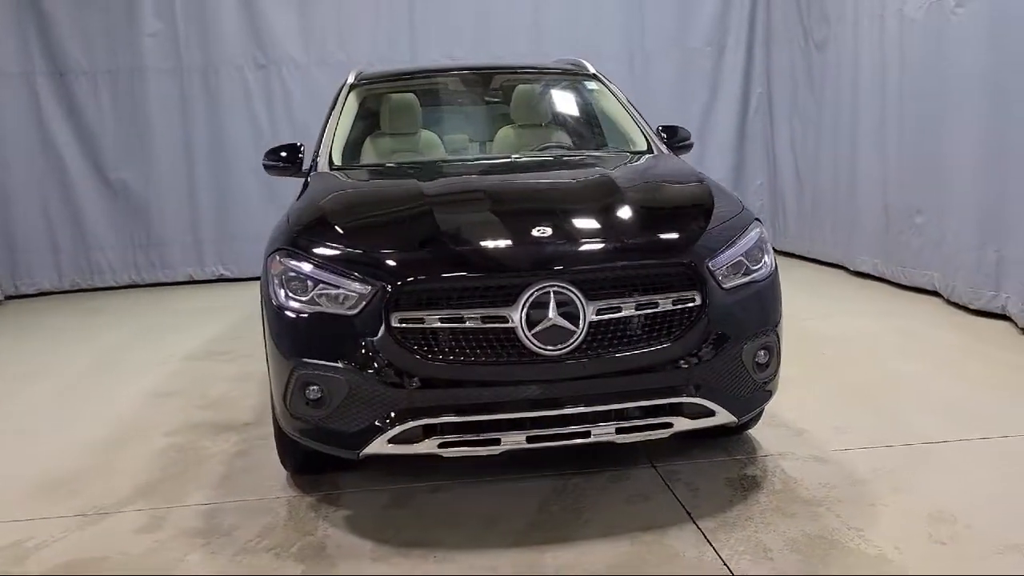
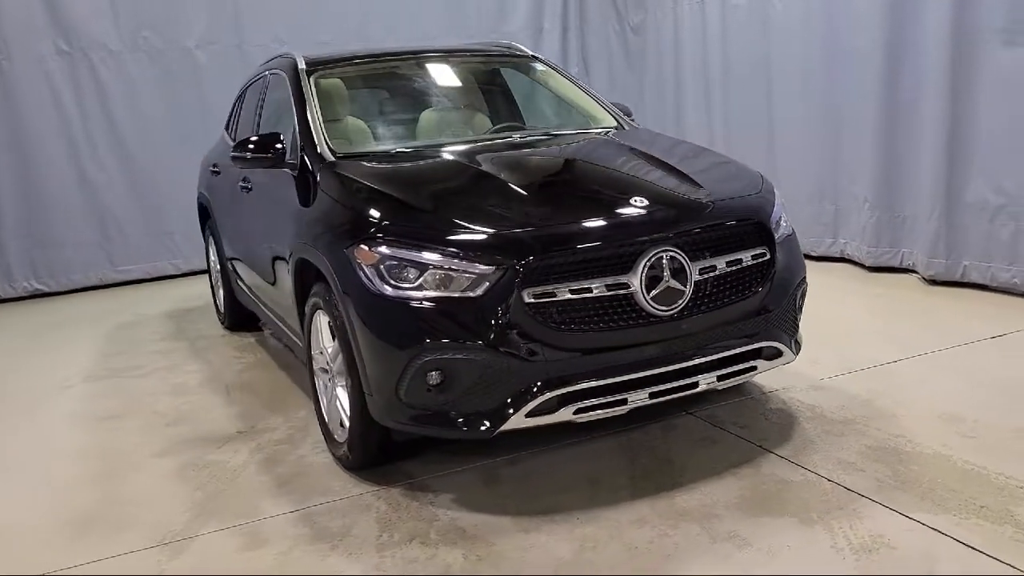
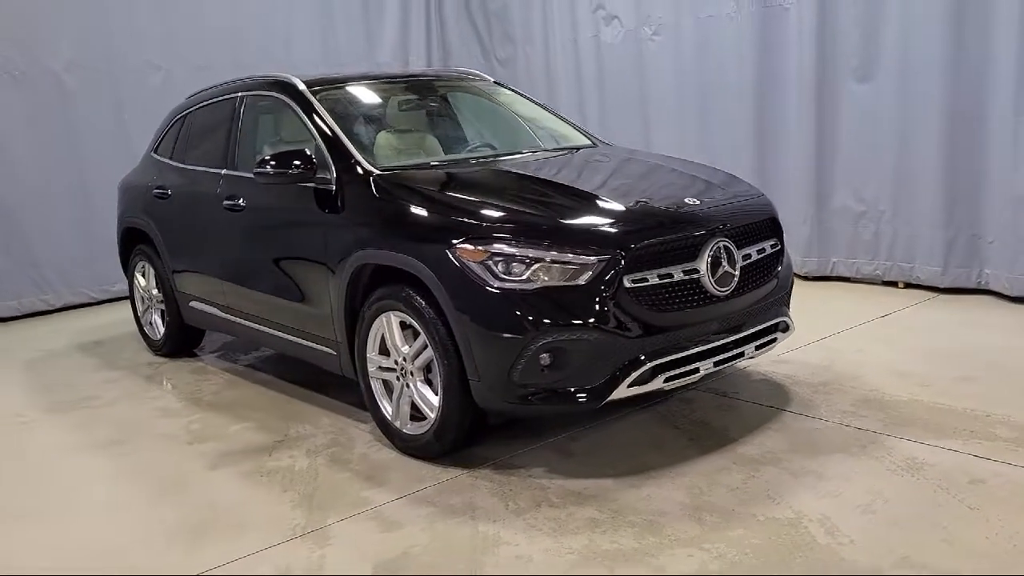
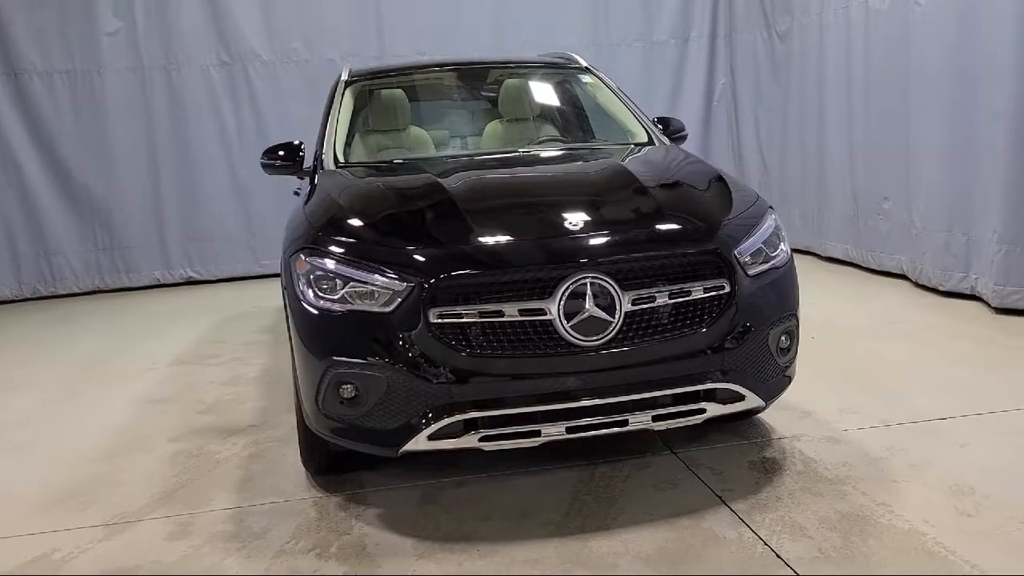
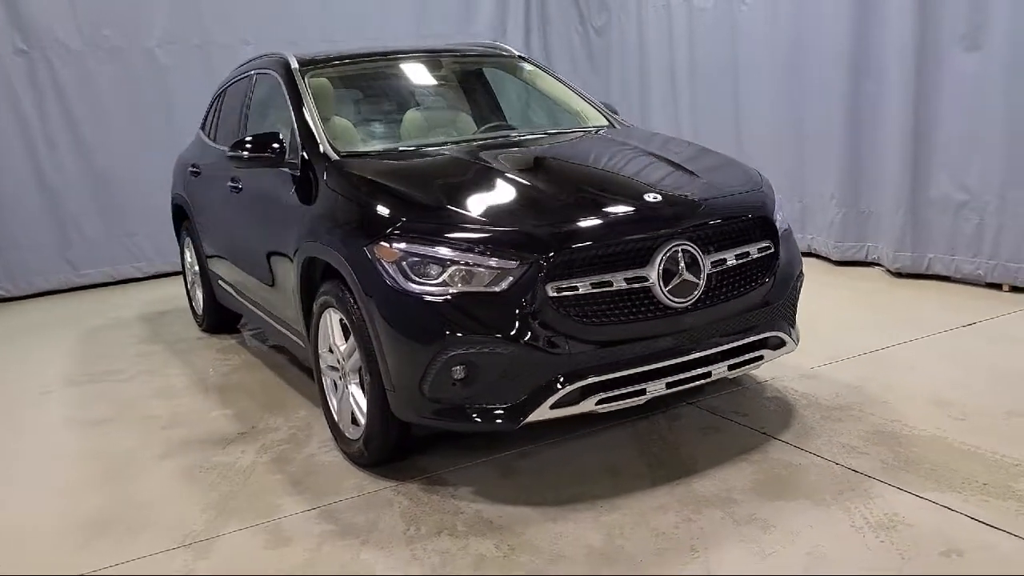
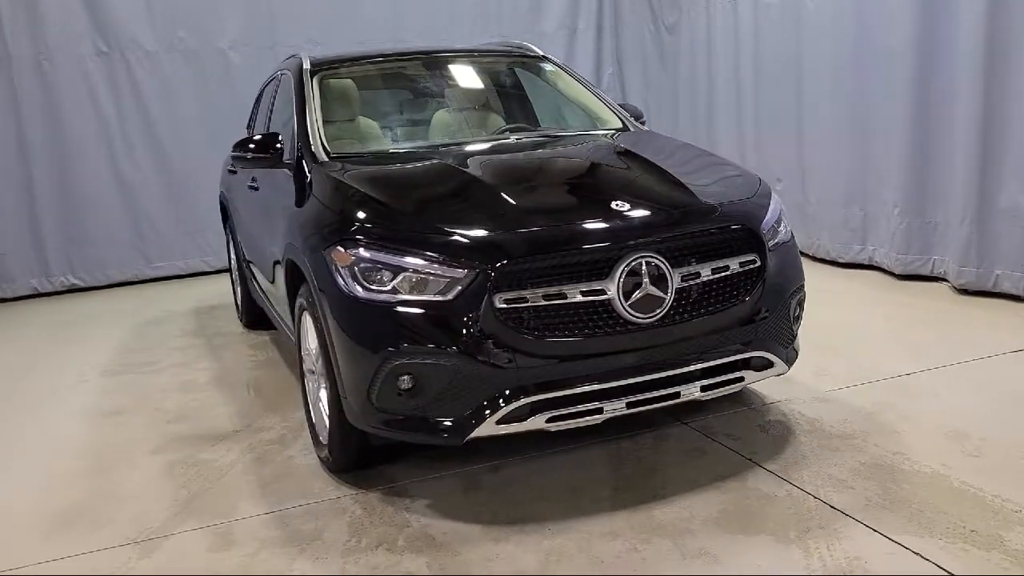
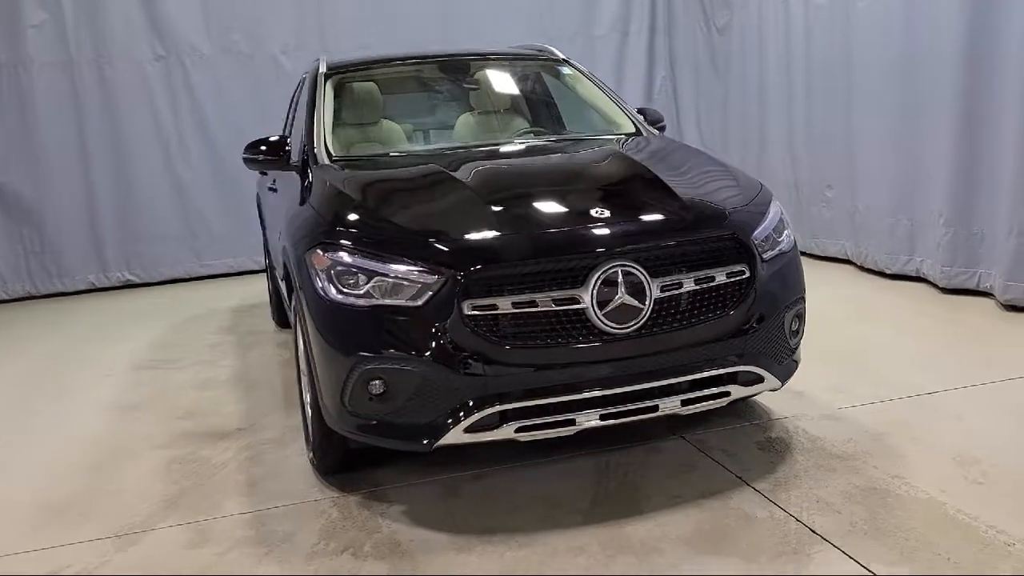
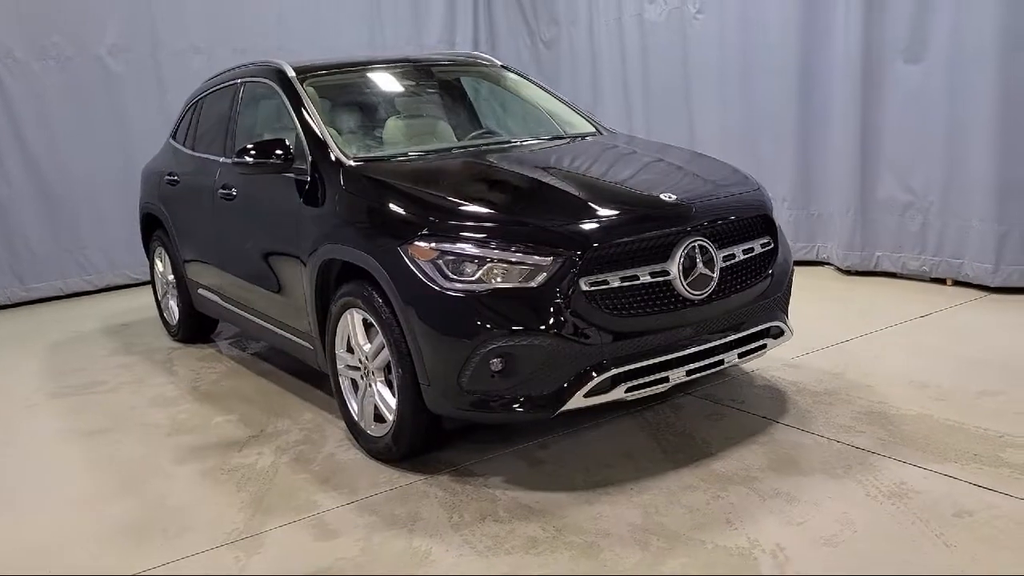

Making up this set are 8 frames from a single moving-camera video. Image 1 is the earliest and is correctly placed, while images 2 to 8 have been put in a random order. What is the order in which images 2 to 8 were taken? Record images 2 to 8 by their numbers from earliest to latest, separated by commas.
4, 7, 6, 2, 5, 8, 3
